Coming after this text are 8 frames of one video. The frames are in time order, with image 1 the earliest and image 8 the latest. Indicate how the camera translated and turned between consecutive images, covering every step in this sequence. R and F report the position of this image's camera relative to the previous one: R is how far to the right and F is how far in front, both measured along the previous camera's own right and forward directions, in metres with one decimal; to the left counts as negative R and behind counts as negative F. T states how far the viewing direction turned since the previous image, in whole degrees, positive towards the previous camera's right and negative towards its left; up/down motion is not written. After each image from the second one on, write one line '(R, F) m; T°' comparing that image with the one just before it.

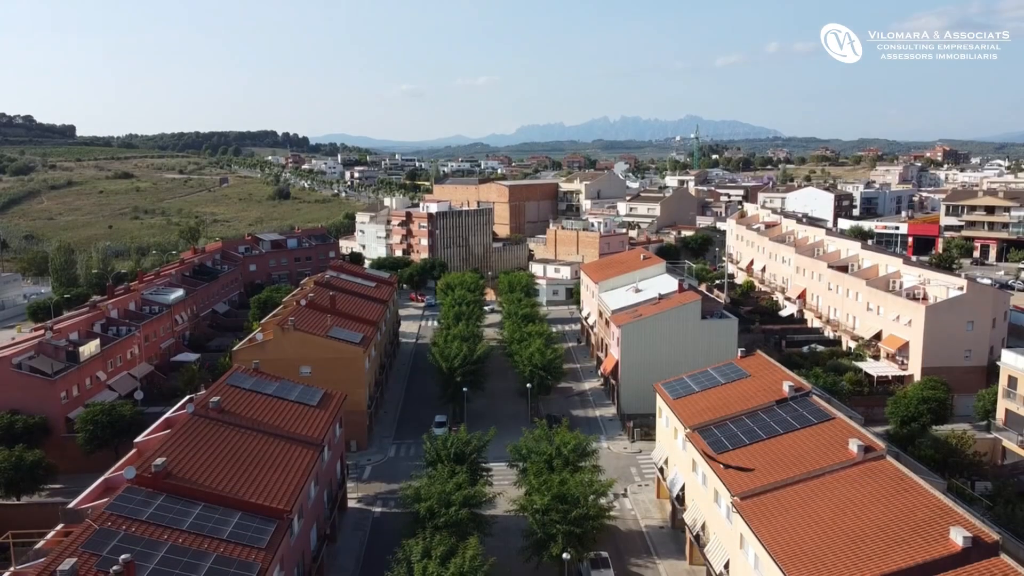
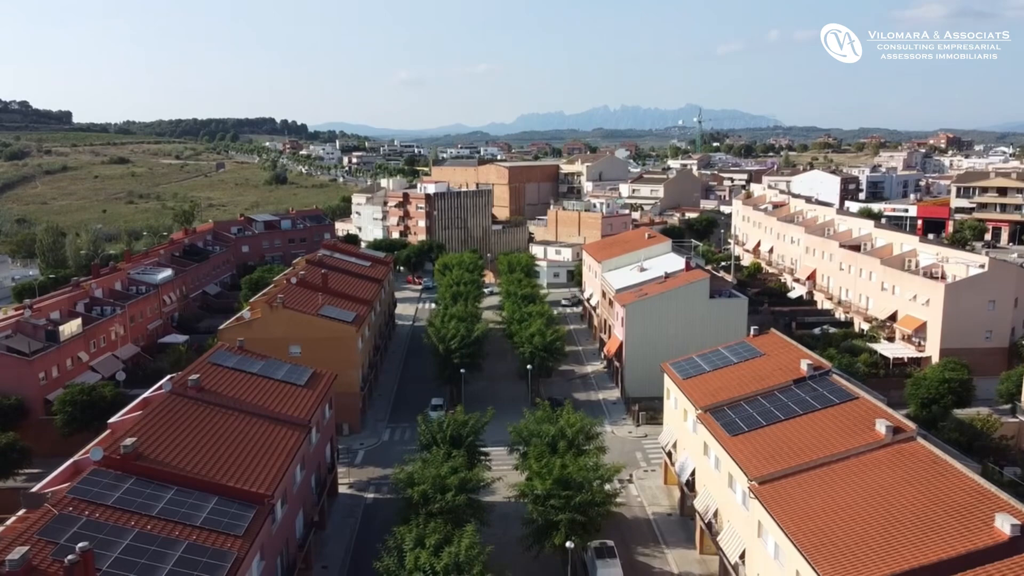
(0.0, +2.3) m; 0°
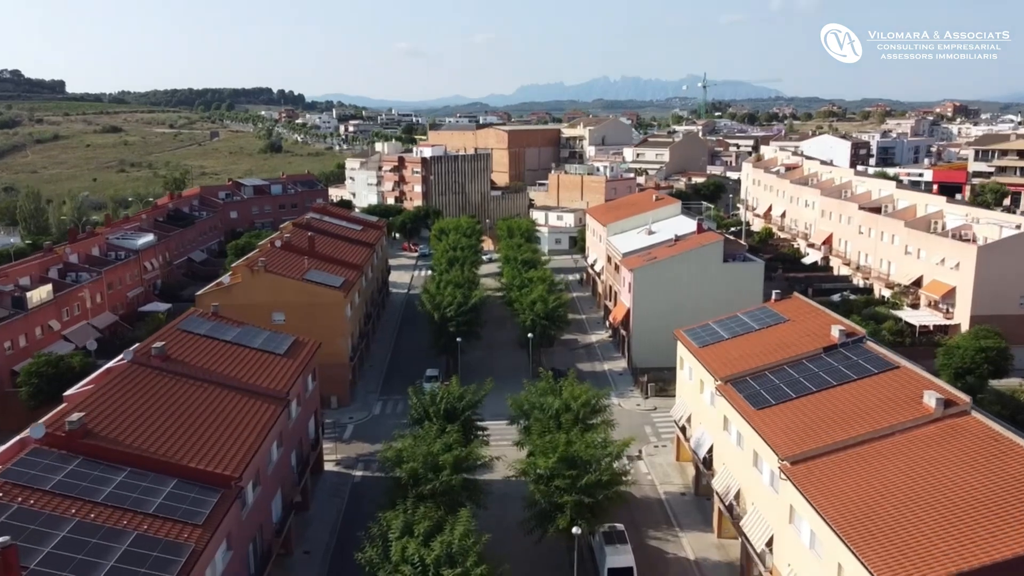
(0.0, +3.3) m; 0°
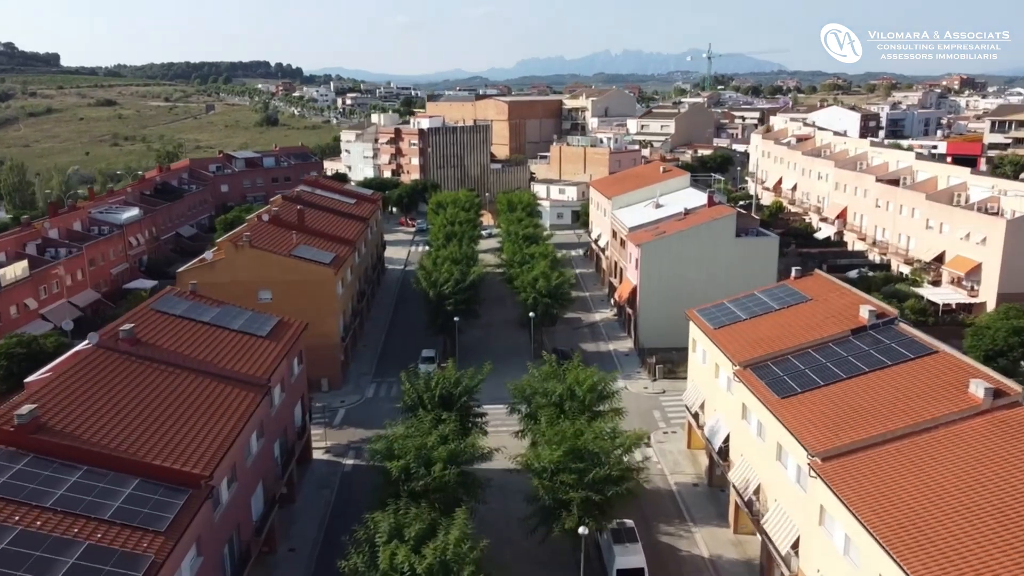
(0.0, +2.5) m; 0°
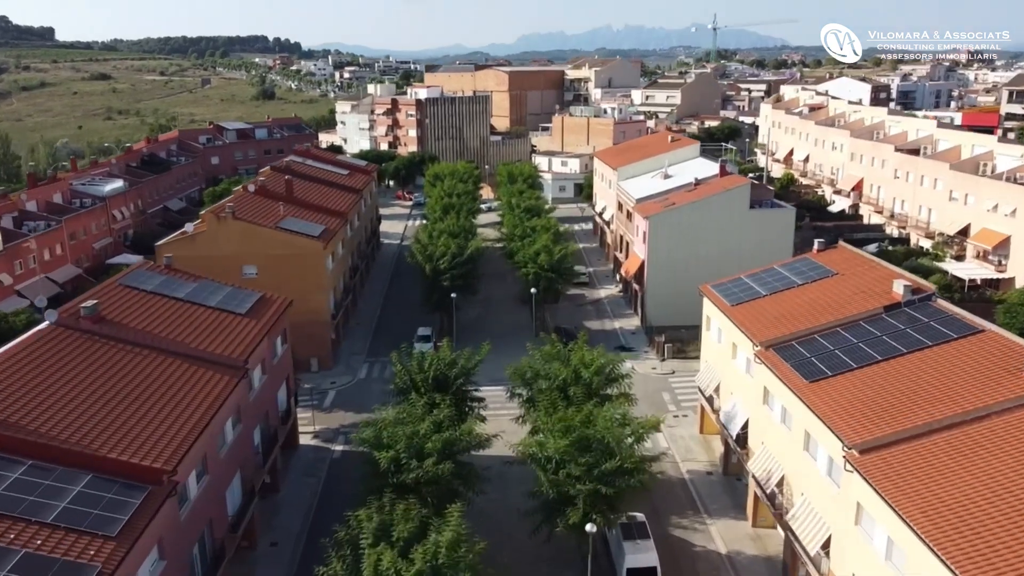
(0.0, +2.4) m; 0°
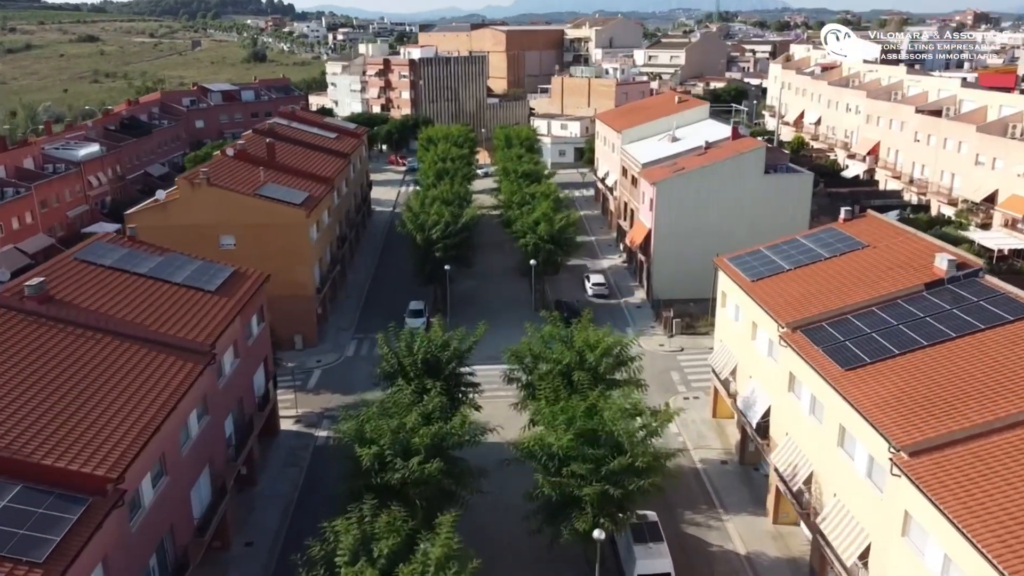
(0.0, +2.7) m; 0°
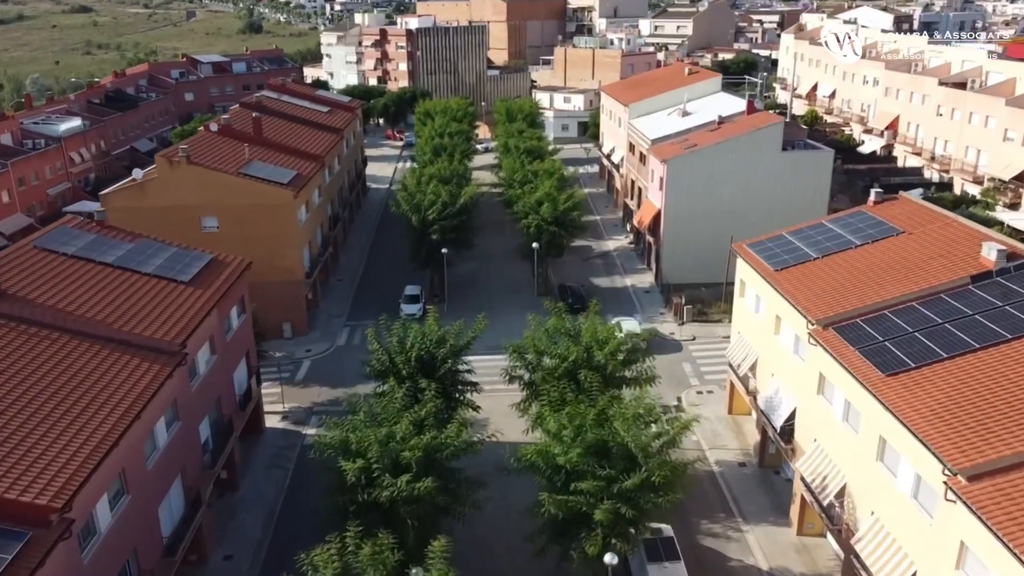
(0.0, +2.2) m; 0°
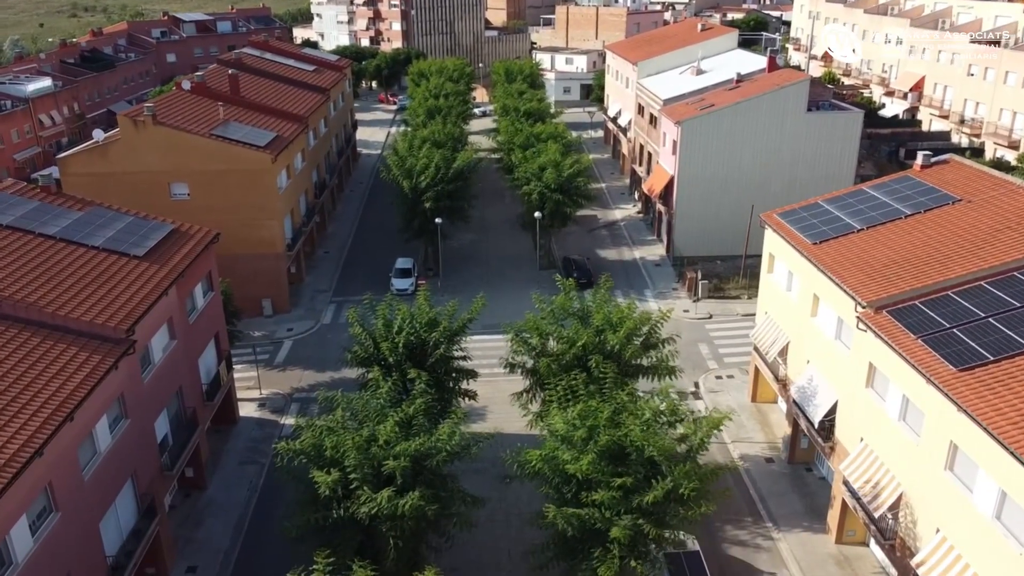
(-0.1, +2.9) m; 0°
